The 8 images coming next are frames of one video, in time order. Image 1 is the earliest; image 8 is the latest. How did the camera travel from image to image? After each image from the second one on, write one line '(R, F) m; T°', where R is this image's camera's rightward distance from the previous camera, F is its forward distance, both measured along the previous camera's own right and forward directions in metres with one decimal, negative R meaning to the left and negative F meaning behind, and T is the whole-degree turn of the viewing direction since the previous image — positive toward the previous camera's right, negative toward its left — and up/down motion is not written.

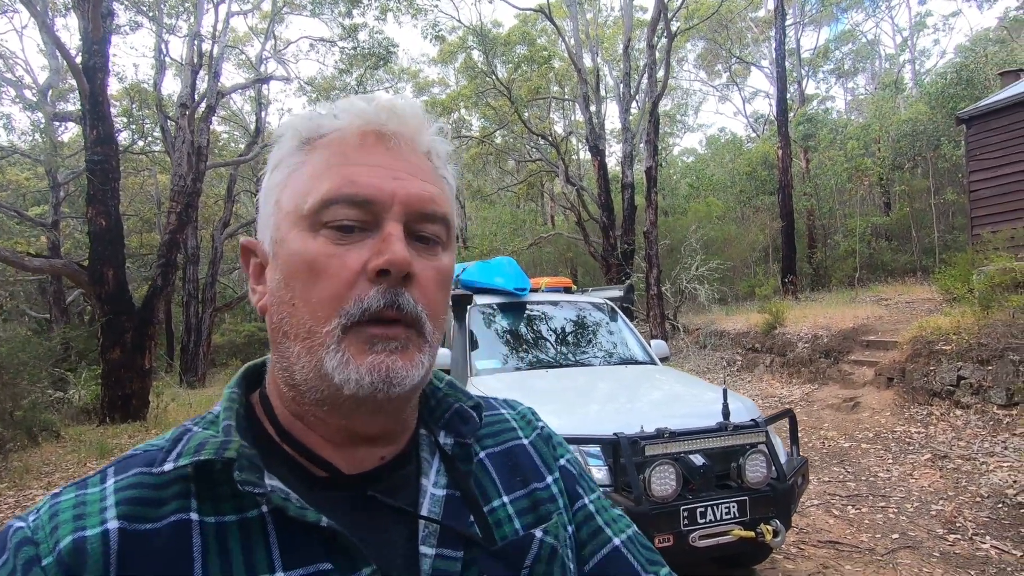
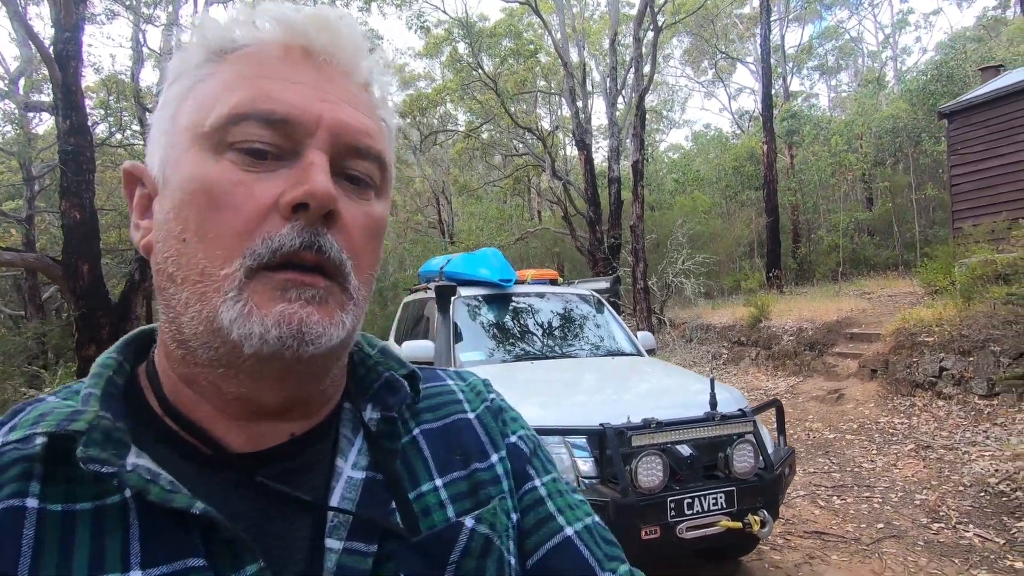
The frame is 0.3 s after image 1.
(0.0, +0.1) m; +1°
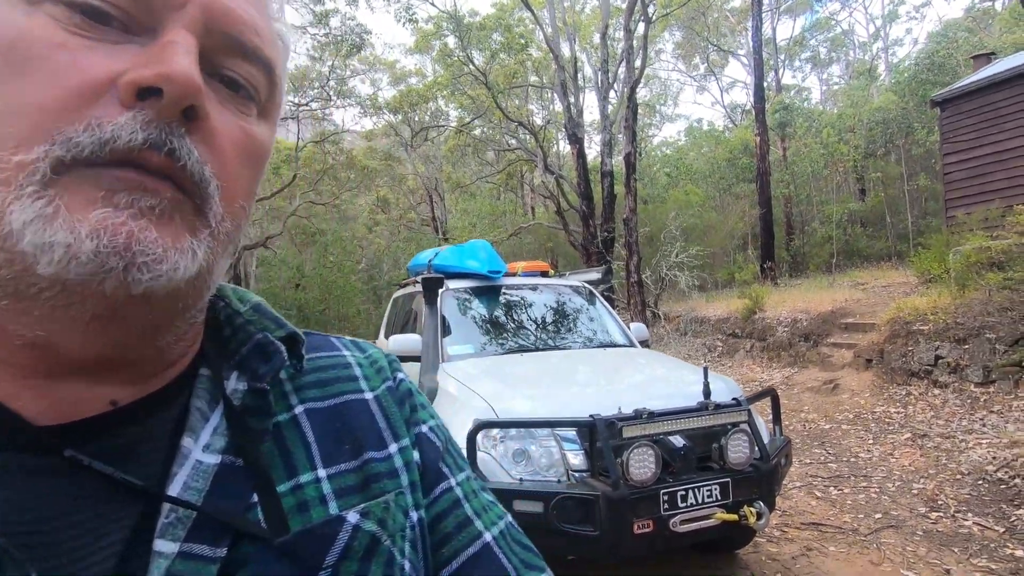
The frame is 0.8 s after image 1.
(+0.1, +0.1) m; 0°
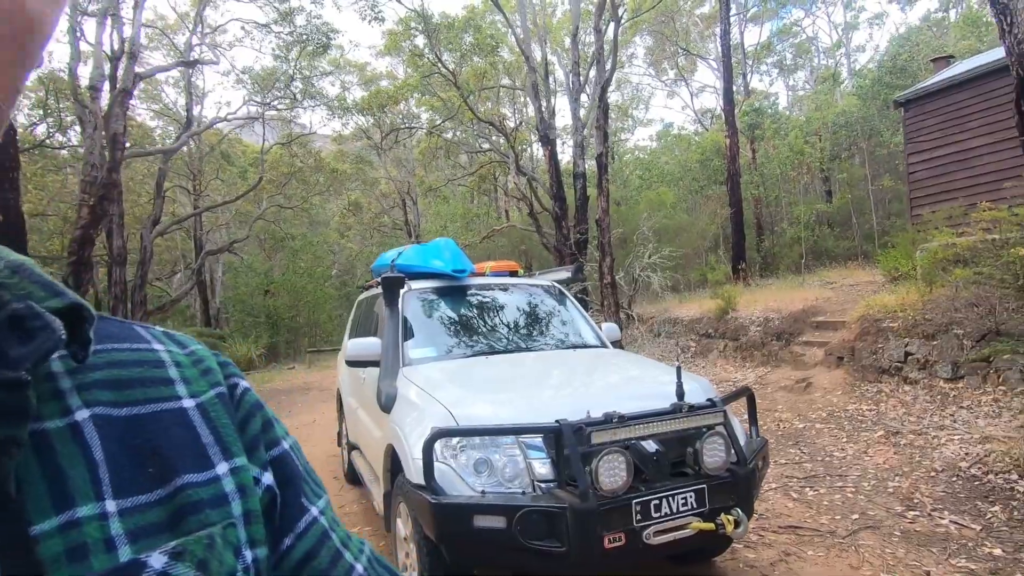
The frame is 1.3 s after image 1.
(+0.1, +0.2) m; +3°
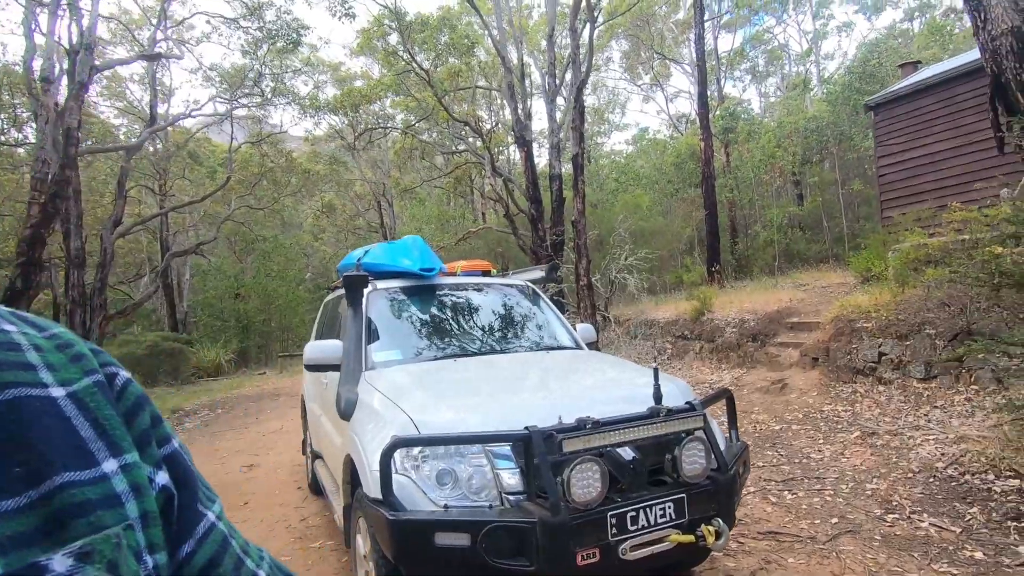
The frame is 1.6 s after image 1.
(+0.1, +0.2) m; +2°
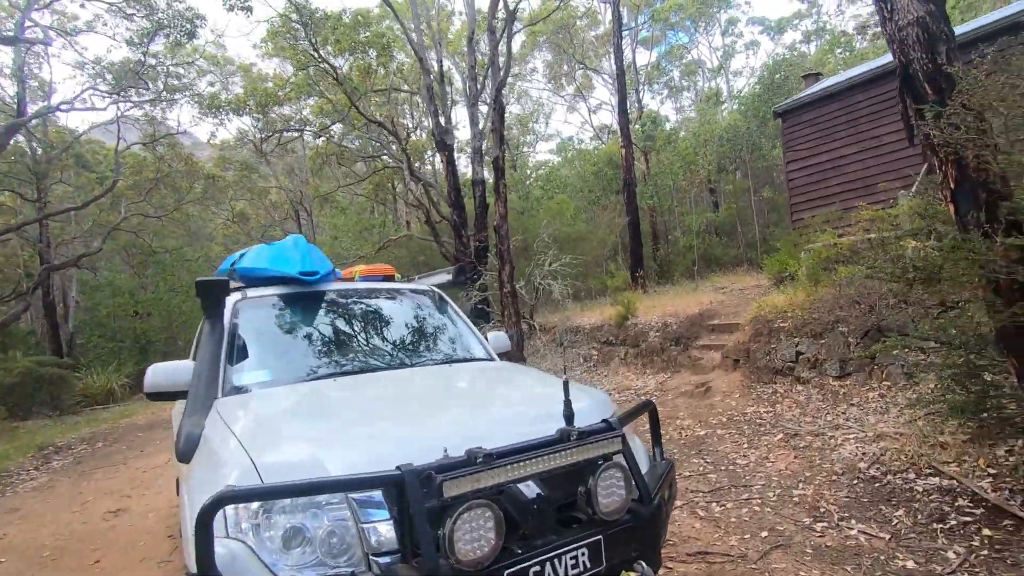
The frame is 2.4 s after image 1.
(+0.2, +0.5) m; +7°
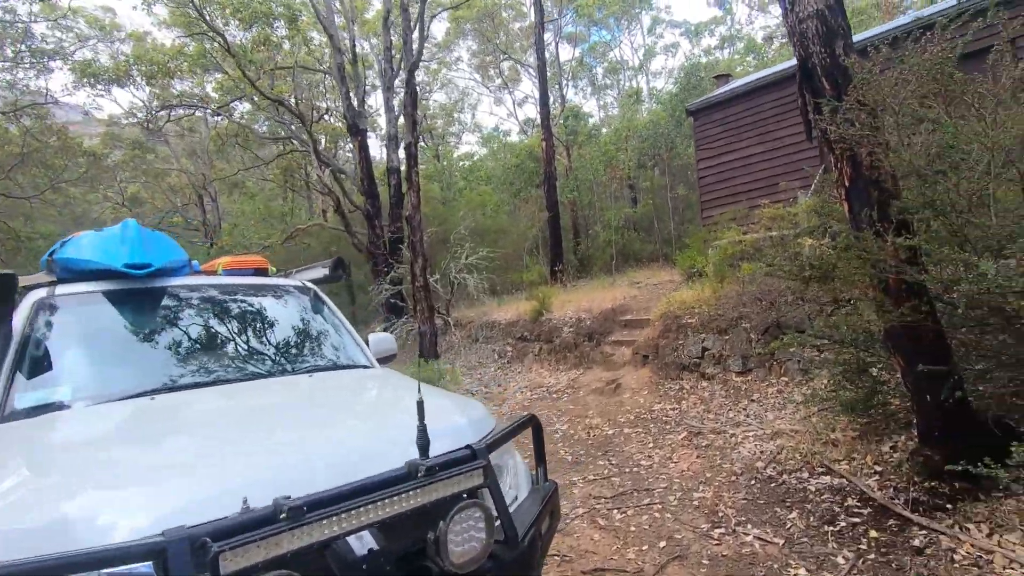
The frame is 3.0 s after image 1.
(+0.3, +0.4) m; +8°
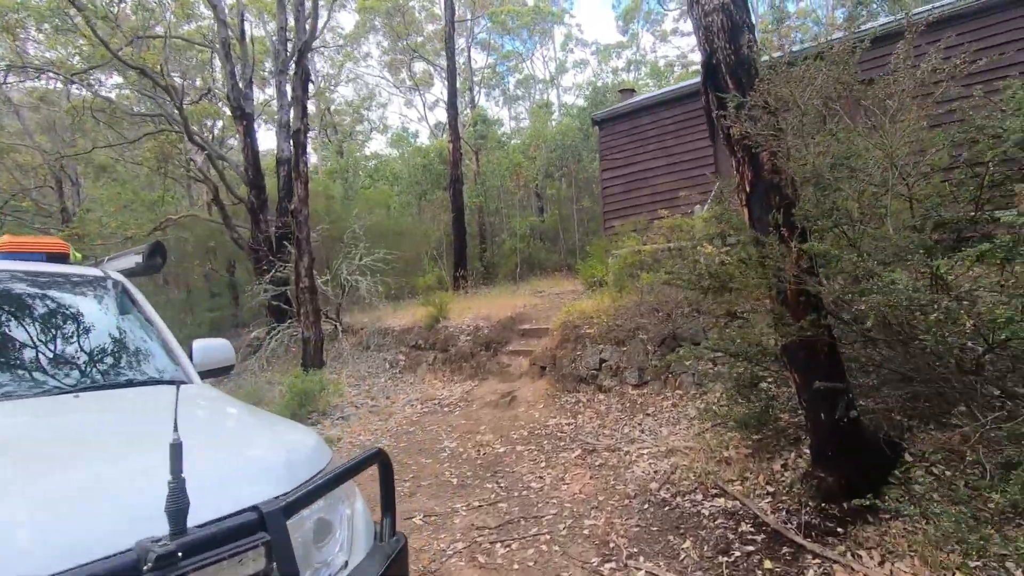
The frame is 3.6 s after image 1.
(+0.2, +0.5) m; +10°
